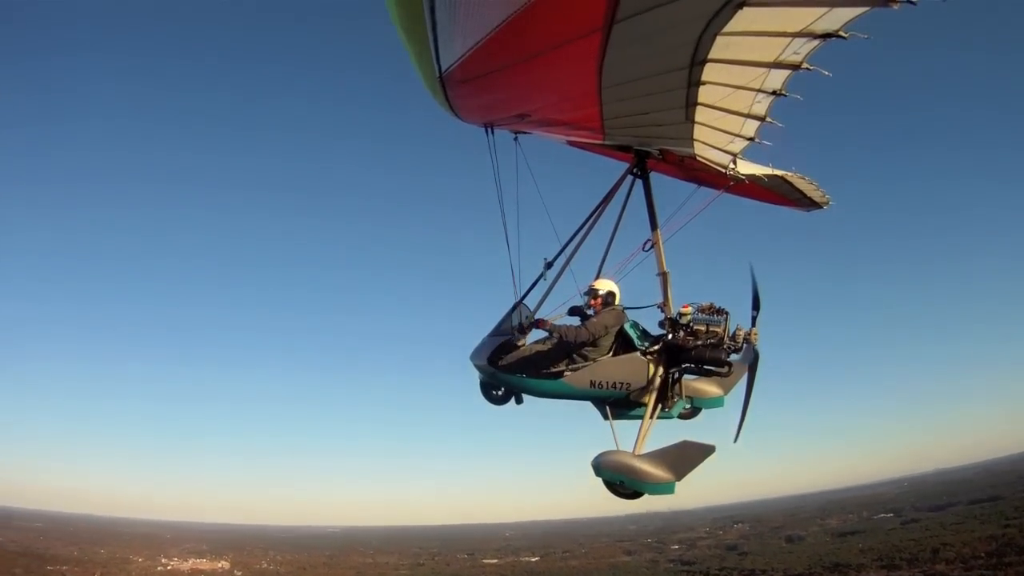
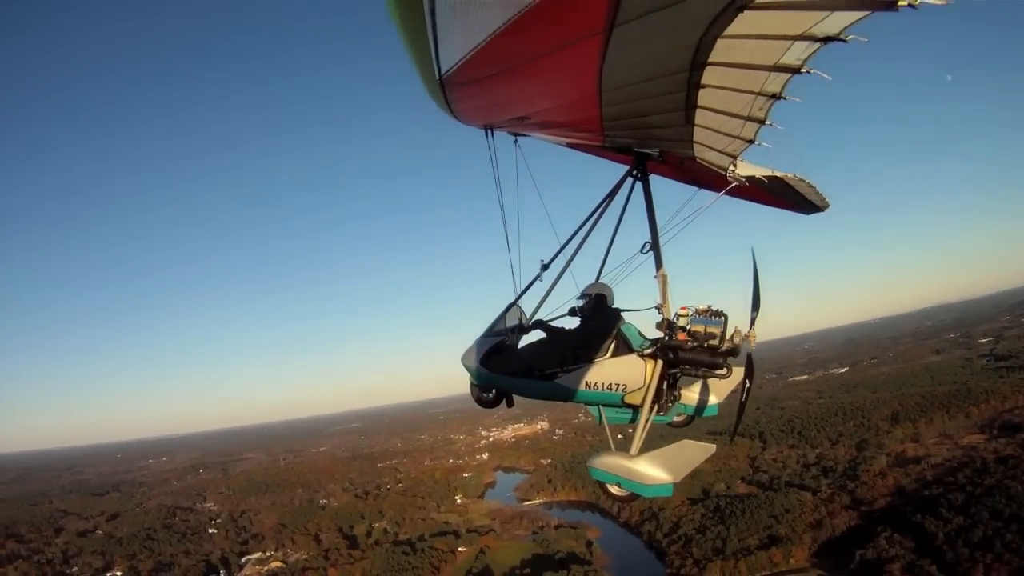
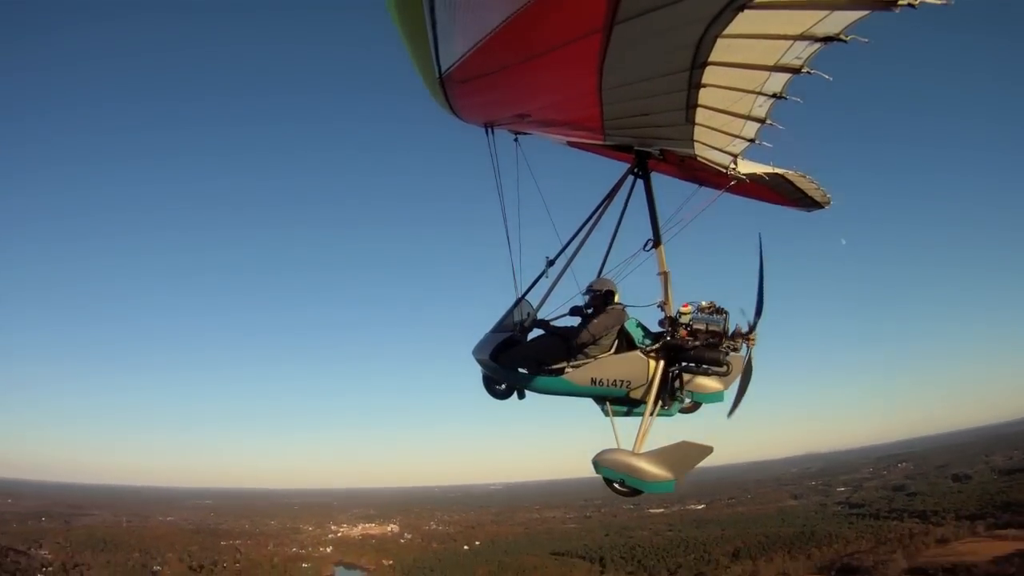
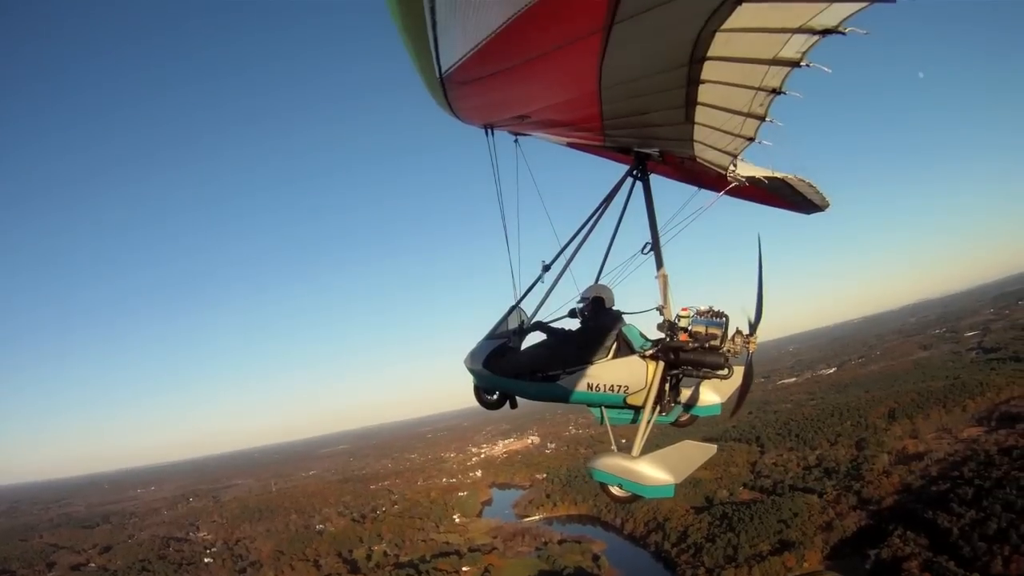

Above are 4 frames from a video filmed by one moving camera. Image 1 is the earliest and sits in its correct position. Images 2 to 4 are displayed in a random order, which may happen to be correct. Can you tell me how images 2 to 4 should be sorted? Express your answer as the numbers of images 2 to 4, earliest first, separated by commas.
3, 2, 4
